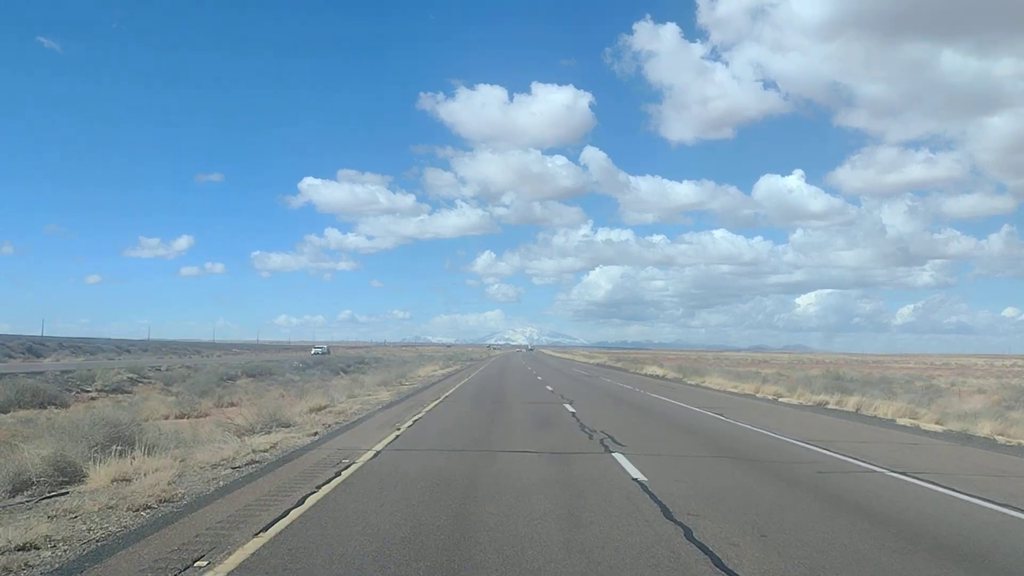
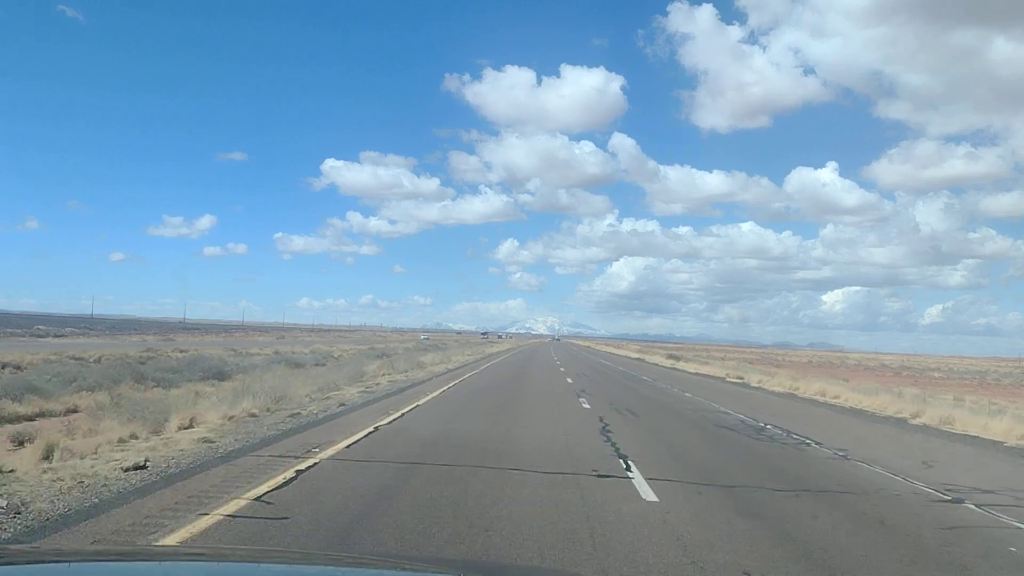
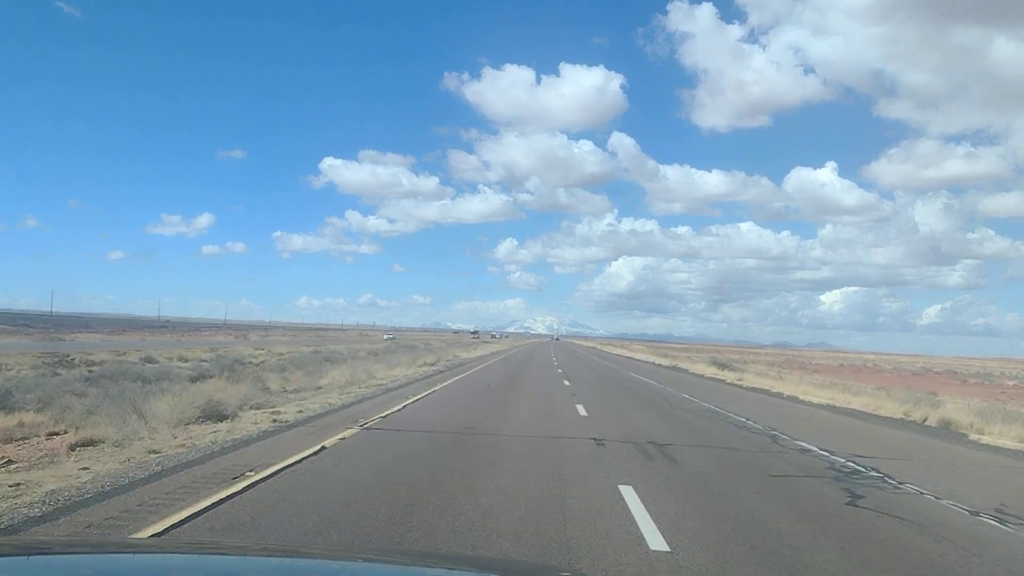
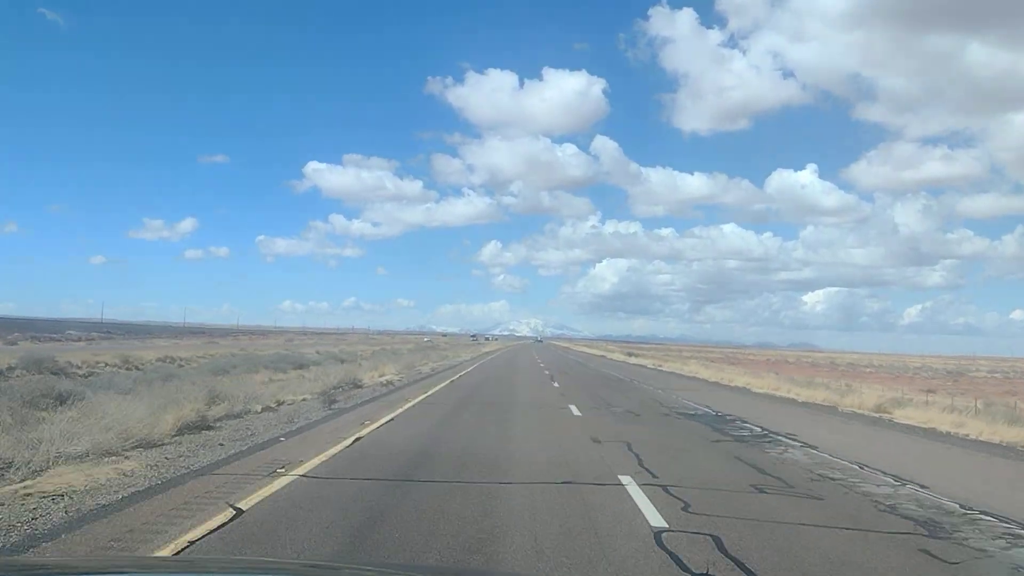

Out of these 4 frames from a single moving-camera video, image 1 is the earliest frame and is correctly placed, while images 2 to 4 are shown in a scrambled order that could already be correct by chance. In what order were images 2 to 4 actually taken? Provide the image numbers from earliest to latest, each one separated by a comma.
4, 2, 3
